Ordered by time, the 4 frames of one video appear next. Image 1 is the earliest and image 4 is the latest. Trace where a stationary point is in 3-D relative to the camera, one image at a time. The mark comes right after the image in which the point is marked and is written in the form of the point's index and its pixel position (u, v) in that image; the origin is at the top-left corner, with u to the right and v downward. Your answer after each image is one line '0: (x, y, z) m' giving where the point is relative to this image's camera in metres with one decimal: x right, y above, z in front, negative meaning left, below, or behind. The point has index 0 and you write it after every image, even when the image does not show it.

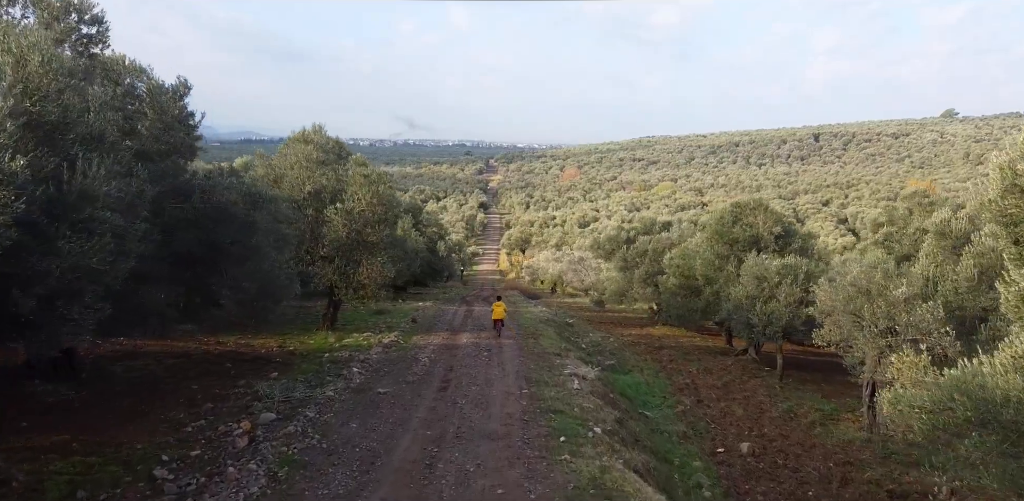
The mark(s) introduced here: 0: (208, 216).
0: (-6.6, +0.7, +17.2) m
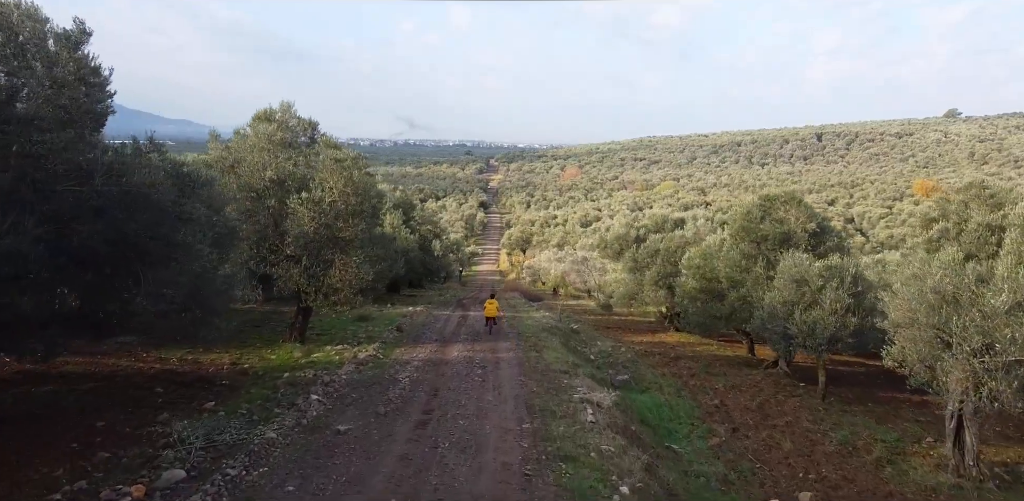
0: (-6.7, +0.8, +13.4) m
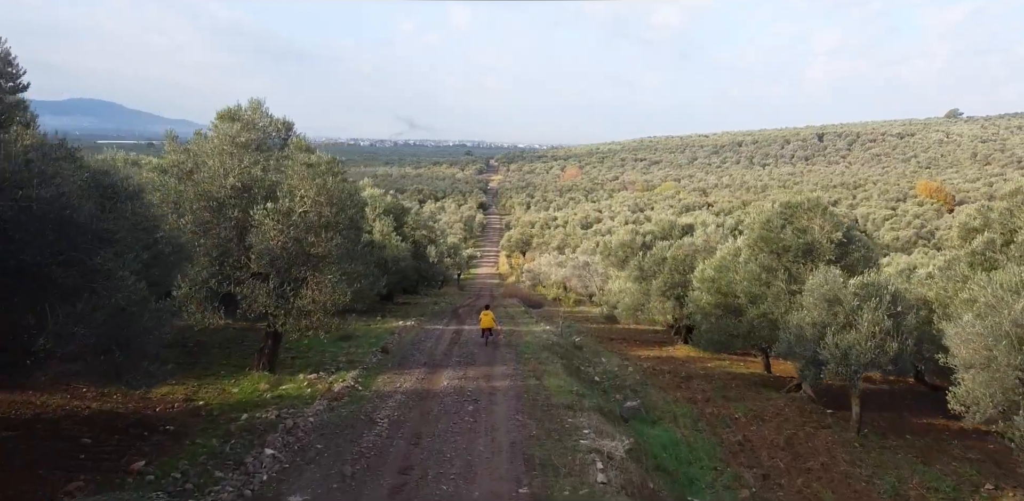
0: (-6.8, +0.4, +10.8) m
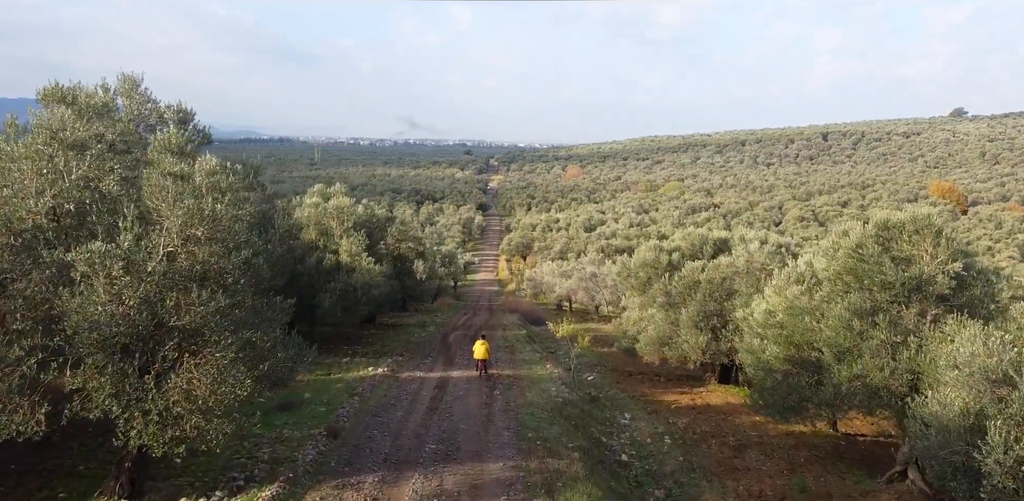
0: (-6.8, -0.6, +3.6) m
